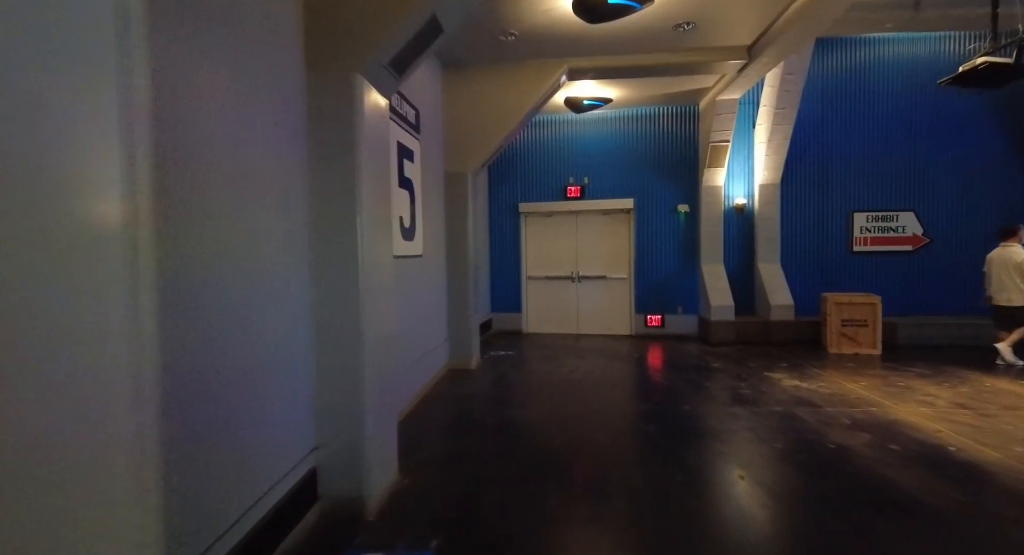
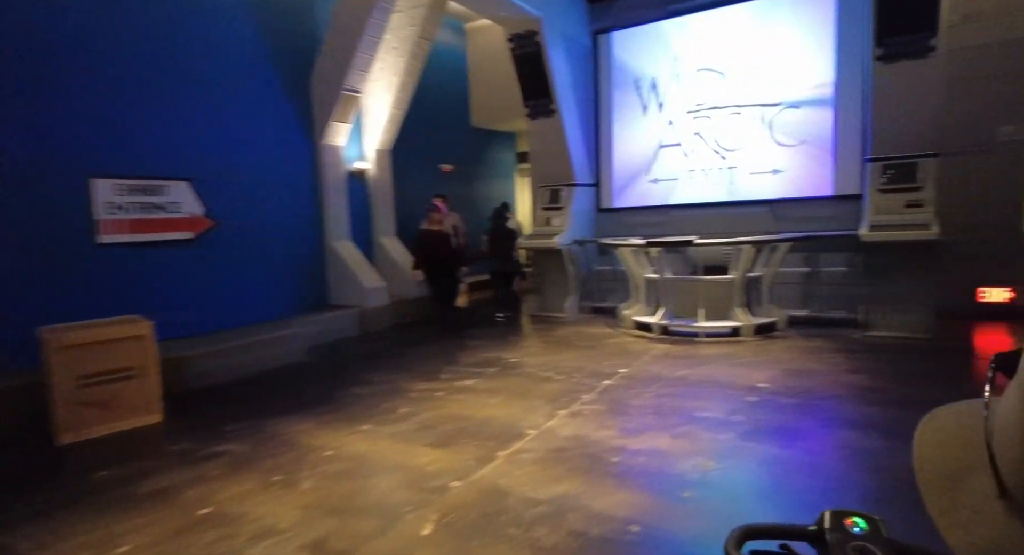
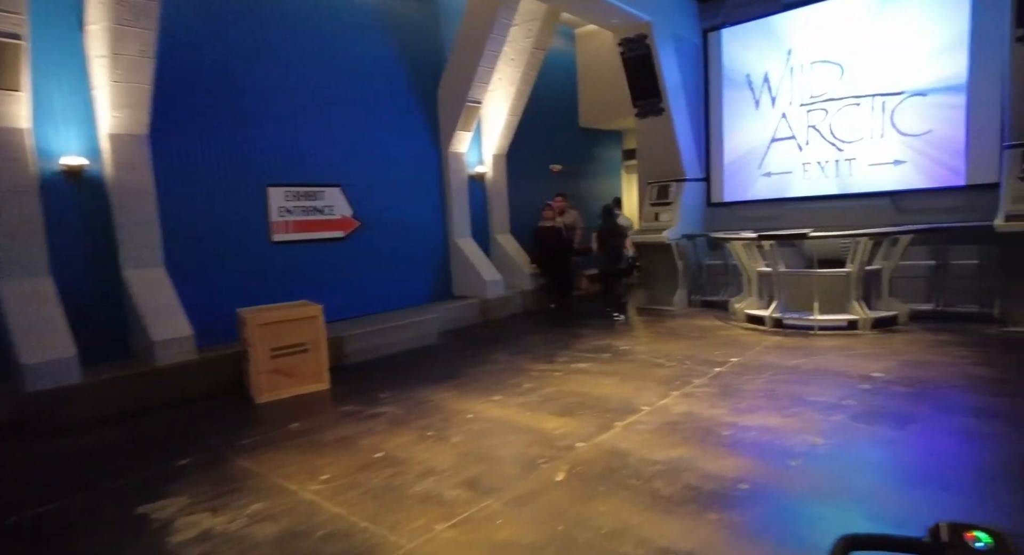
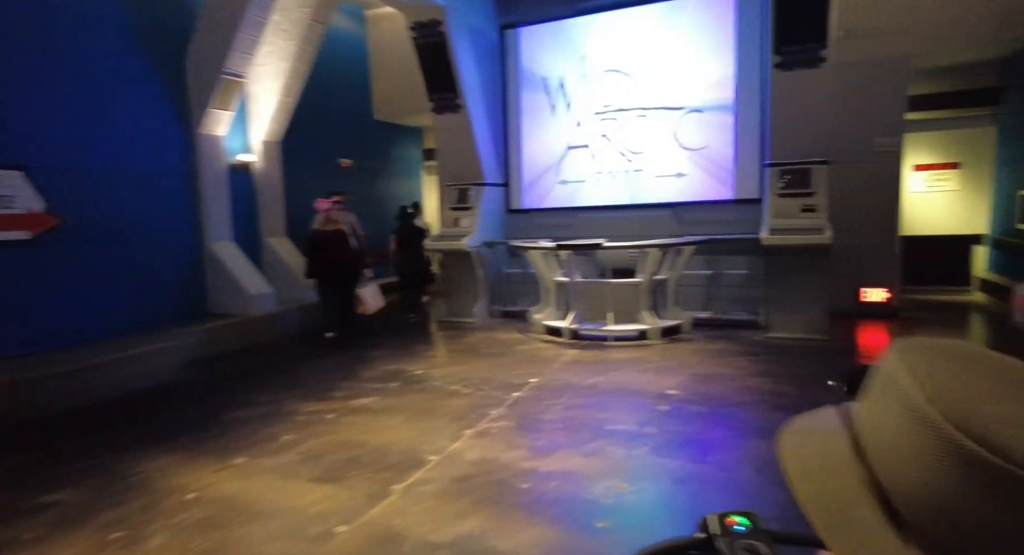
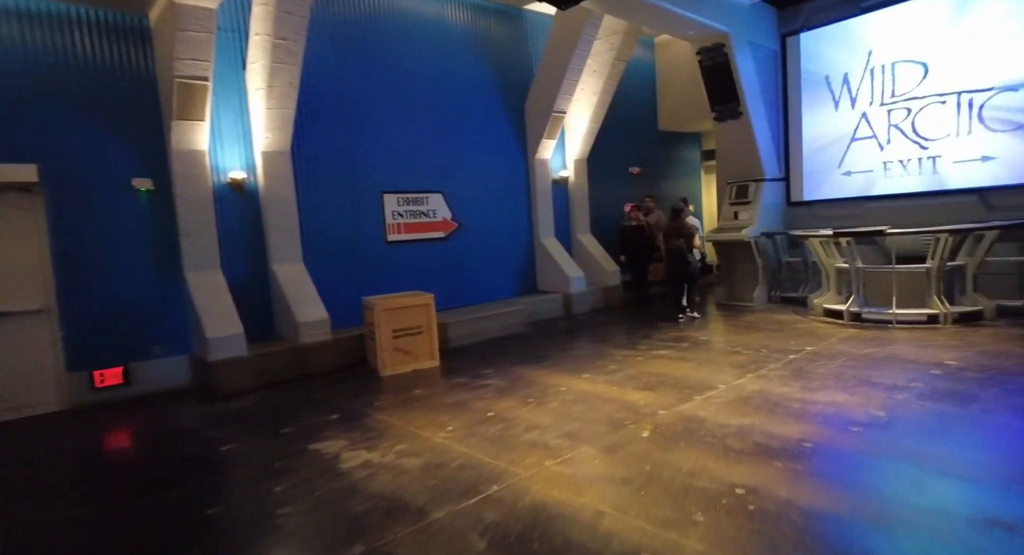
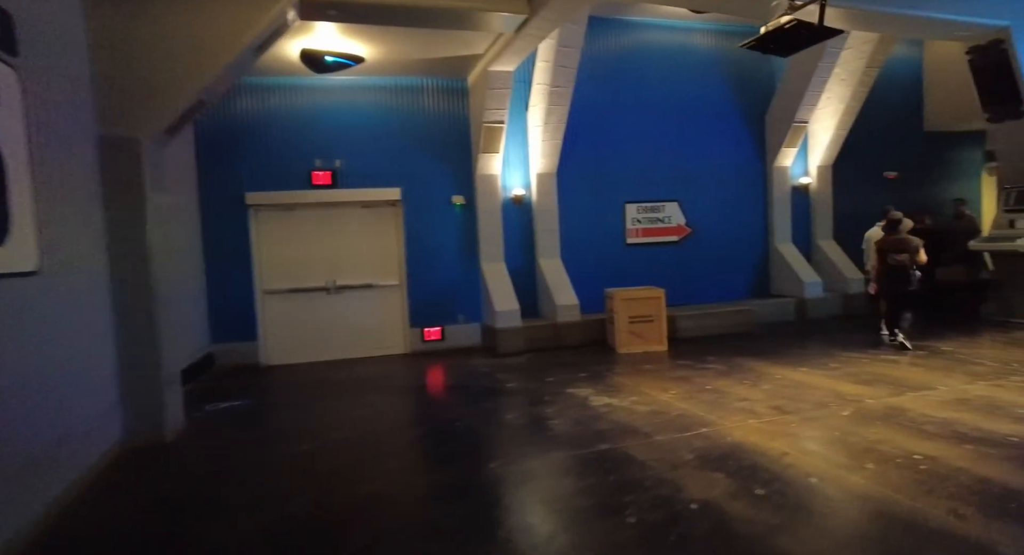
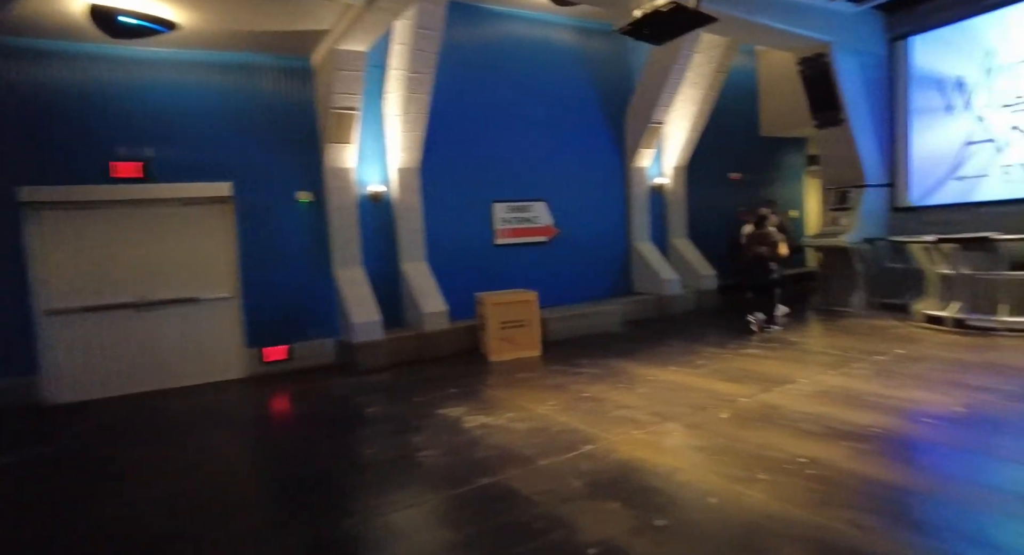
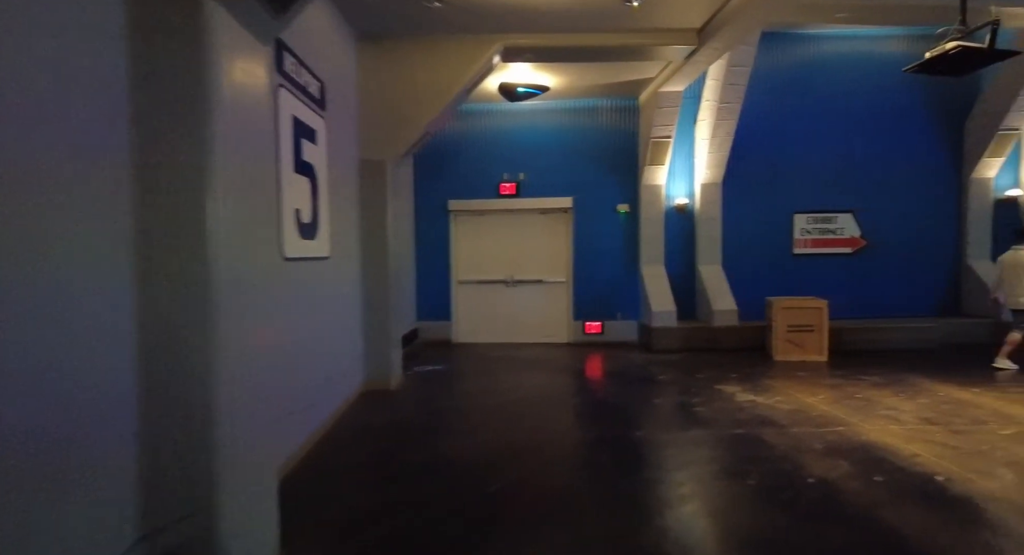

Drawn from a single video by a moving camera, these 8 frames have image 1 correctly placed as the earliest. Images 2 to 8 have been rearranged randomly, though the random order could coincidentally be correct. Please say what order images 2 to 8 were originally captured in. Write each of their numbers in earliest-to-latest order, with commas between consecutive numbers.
8, 6, 7, 5, 3, 2, 4
